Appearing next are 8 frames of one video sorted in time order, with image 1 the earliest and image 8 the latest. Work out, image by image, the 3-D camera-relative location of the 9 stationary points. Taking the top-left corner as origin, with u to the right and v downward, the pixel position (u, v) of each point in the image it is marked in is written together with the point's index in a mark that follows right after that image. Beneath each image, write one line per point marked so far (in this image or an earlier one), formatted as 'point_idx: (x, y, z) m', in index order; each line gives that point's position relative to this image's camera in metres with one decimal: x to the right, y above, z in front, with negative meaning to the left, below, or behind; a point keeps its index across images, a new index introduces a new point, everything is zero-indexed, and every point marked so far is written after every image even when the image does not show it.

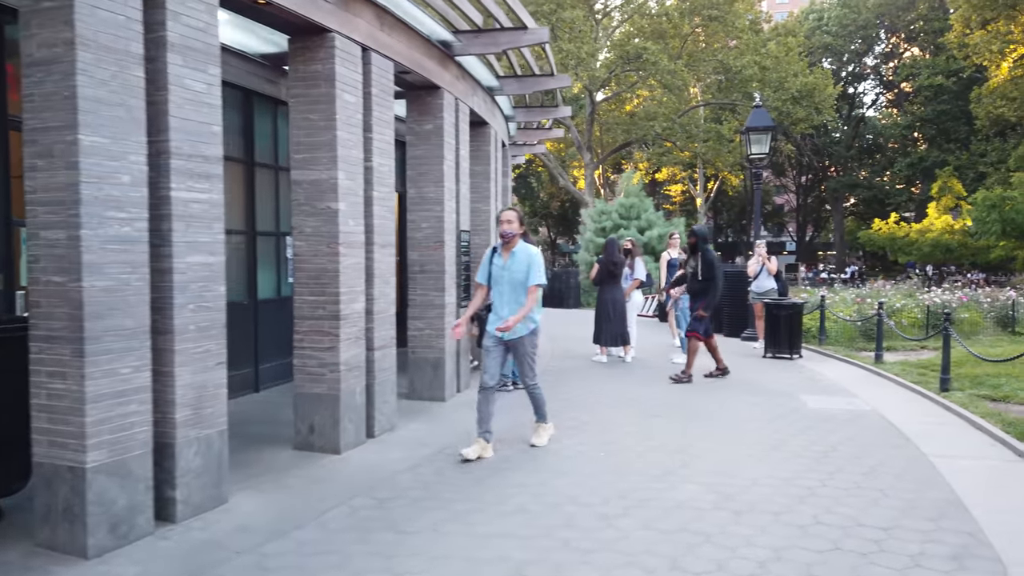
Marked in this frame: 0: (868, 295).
0: (+8.7, -0.2, +18.5) m
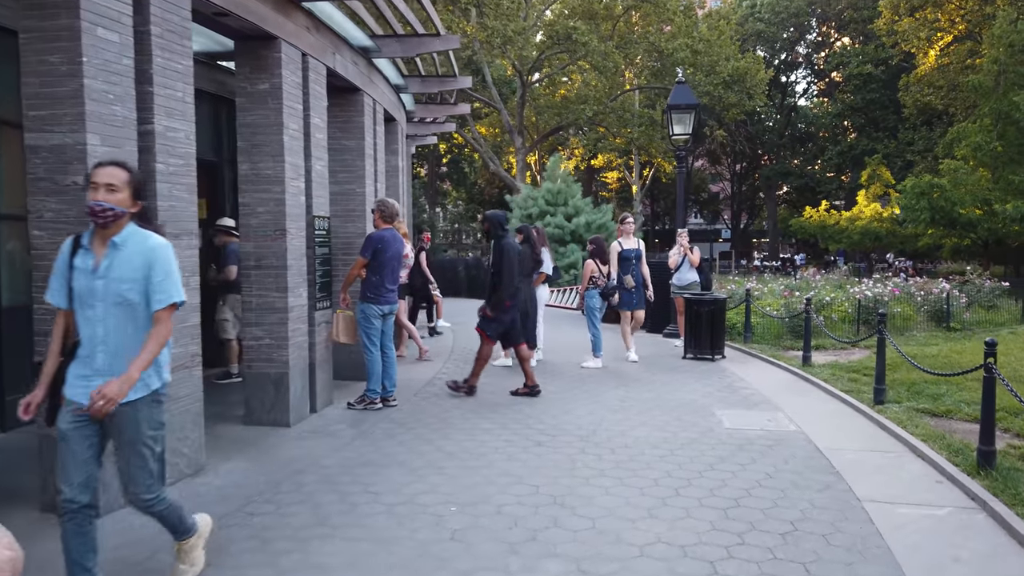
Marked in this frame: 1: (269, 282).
0: (+6.6, 0.0, +17.6) m
1: (-2.3, +0.1, +7.1) m
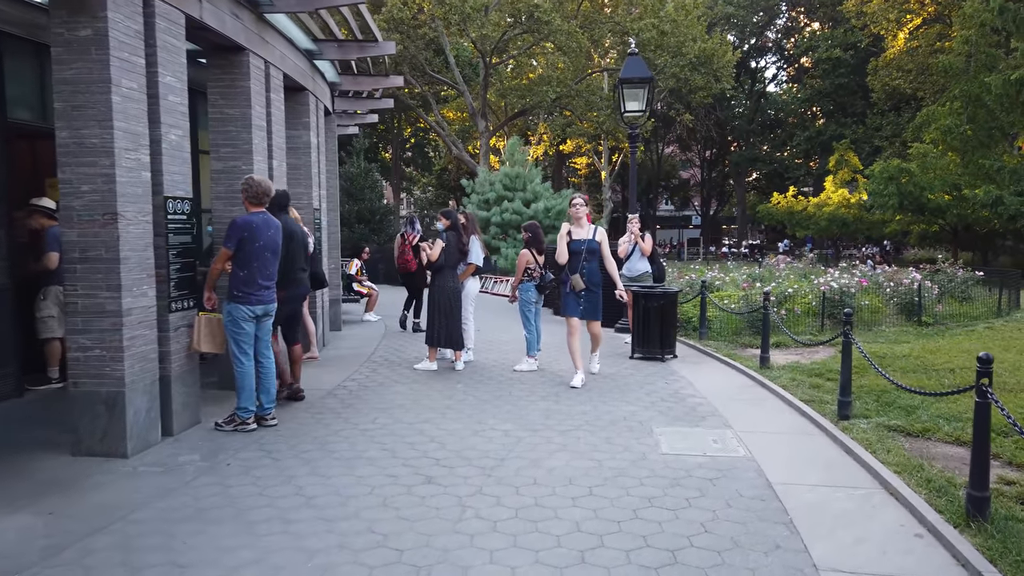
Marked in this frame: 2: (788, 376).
0: (+5.4, +0.2, +16.5) m
1: (-3.1, +0.1, +5.7) m
2: (+3.2, -1.0, +8.8) m
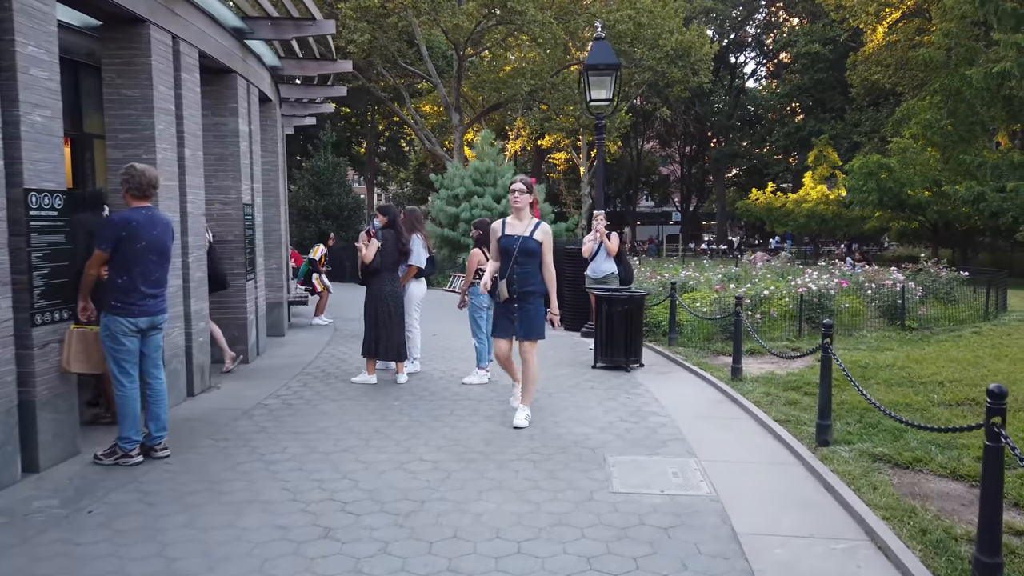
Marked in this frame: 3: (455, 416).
0: (+4.7, +0.2, +15.7) m
1: (-3.6, 0.0, +4.7) m
2: (+2.6, -1.1, +8.0) m
3: (-0.5, -1.2, +7.2) m
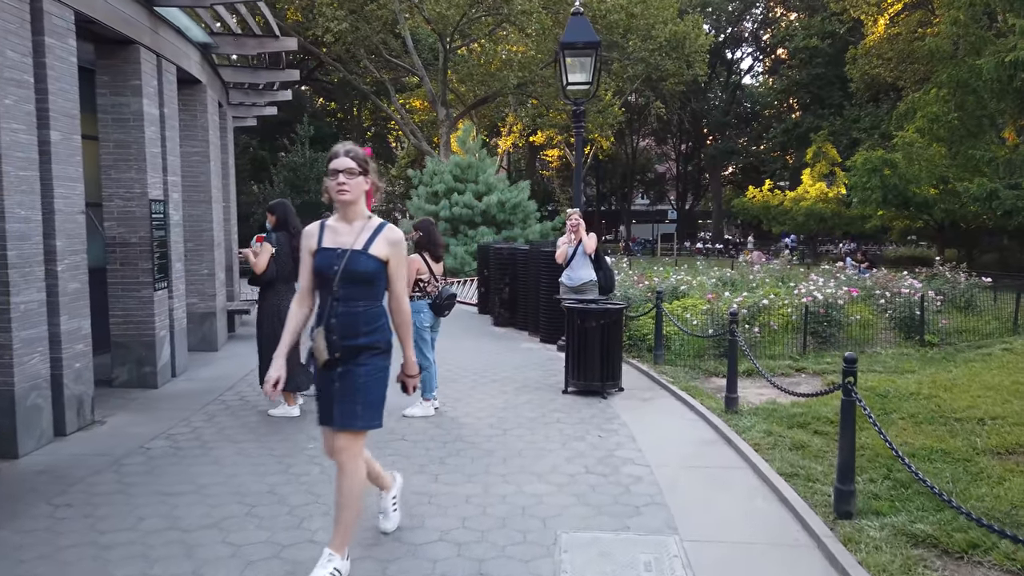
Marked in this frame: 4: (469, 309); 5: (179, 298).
0: (+4.2, +0.1, +14.3) m
1: (-4.0, -0.1, +3.3) m
2: (+2.2, -1.2, +6.6) m
3: (-1.0, -1.3, +5.7) m
4: (-1.0, -0.5, +16.8) m
5: (-3.9, -0.1, +8.8) m
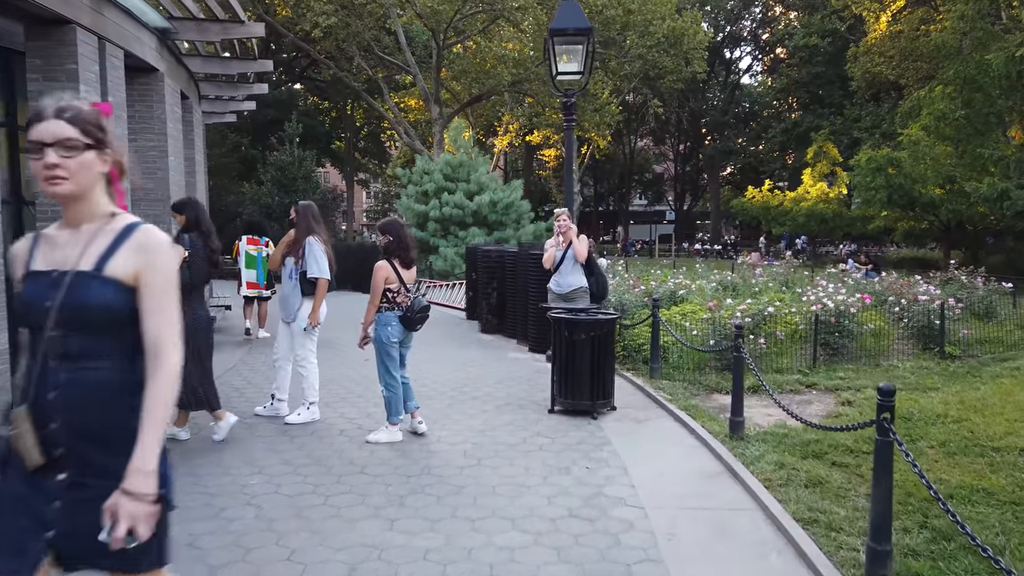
0: (+4.0, 0.0, +13.5) m
1: (-4.2, -0.2, +2.4) m
2: (+2.0, -1.3, +5.8) m
3: (-1.2, -1.4, +4.9) m
4: (-1.2, -0.6, +16.0) m
5: (-4.1, -0.2, +8.0) m
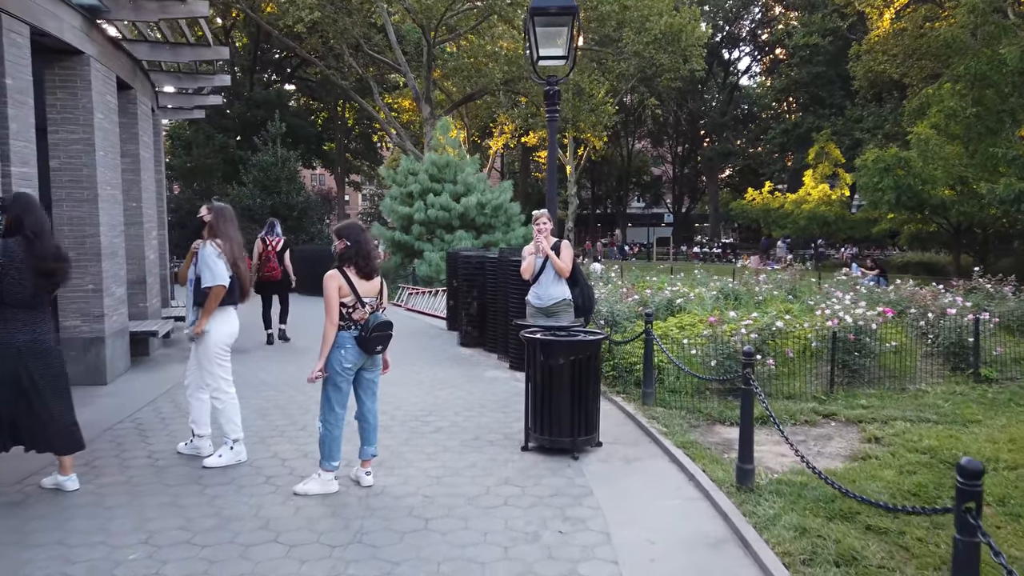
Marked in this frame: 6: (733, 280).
0: (+3.7, -0.1, +12.4) m
1: (-4.5, -0.3, +1.3) m
2: (+1.7, -1.4, +4.7) m
3: (-1.4, -1.5, +3.8) m
4: (-1.5, -0.7, +14.9) m
5: (-4.4, -0.3, +6.9) m
6: (+4.5, +0.2, +15.5) m
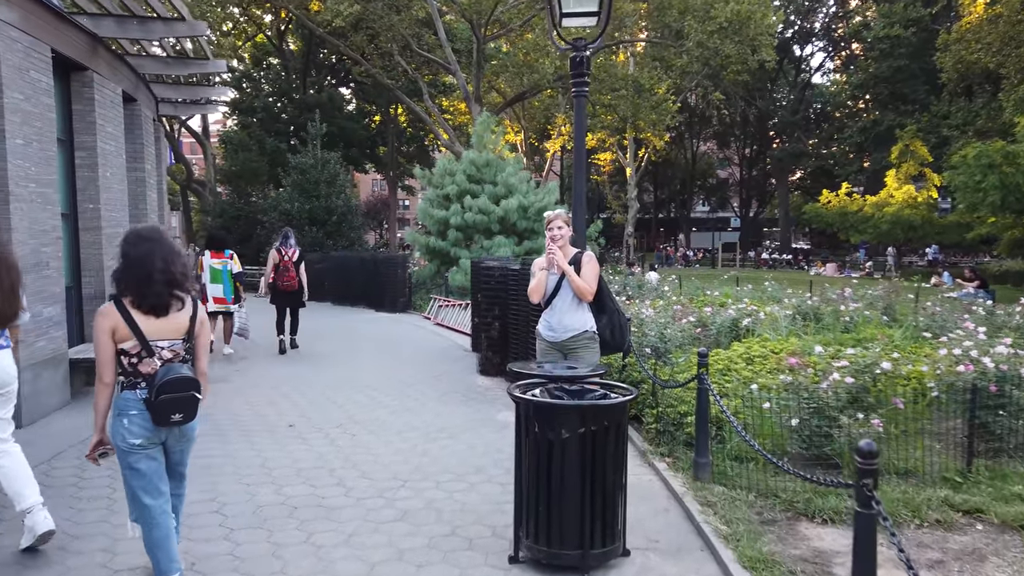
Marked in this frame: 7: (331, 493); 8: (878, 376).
0: (+4.1, -0.4, +10.1) m
1: (-5.0, -0.5, -0.3) m
2: (+1.5, -1.6, +2.5) m
3: (-1.7, -1.7, +1.9) m
4: (-0.8, -1.0, +13.0) m
5: (-4.4, -0.5, +5.3) m
6: (+5.2, -0.1, +13.1) m
7: (-1.3, -1.5, +5.4) m
8: (+2.9, -0.7, +5.9) m
